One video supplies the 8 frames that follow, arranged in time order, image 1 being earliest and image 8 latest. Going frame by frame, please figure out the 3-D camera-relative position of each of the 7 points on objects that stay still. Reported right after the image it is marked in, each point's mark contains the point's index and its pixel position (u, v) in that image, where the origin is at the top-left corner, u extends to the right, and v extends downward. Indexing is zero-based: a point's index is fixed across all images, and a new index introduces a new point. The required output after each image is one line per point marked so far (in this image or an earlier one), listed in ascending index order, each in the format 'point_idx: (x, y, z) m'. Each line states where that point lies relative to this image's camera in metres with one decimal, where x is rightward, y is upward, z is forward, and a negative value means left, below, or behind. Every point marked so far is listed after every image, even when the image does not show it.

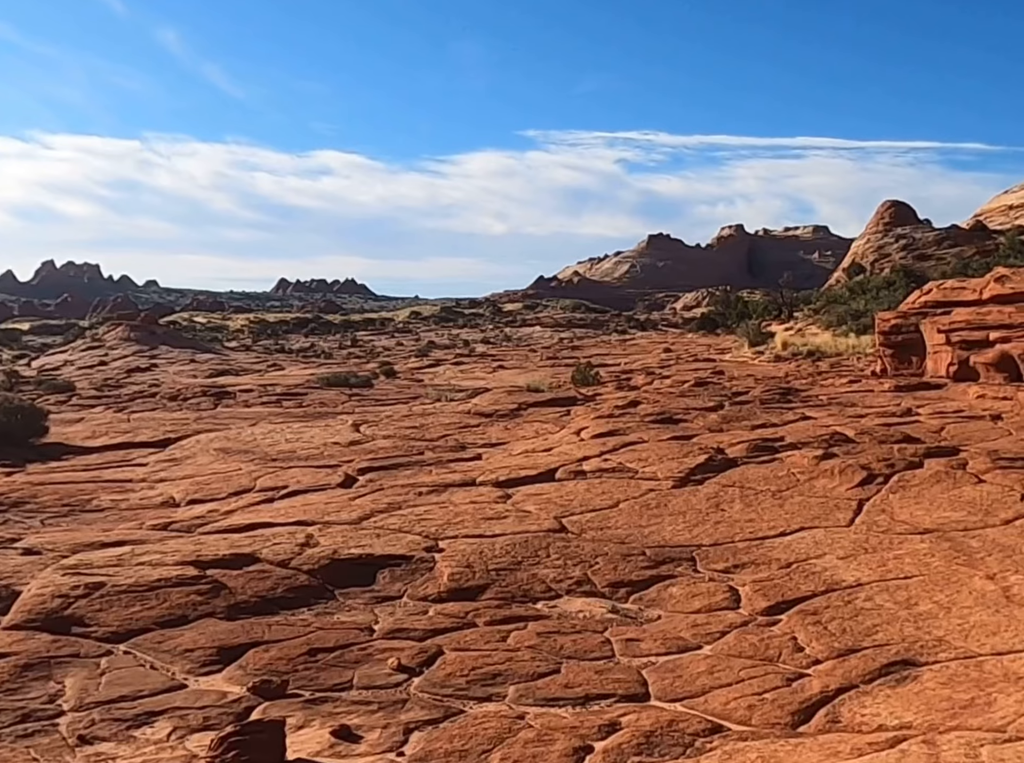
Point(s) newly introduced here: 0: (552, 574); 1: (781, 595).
0: (+0.4, -1.4, +6.4) m
1: (+1.8, -1.4, +5.4) m
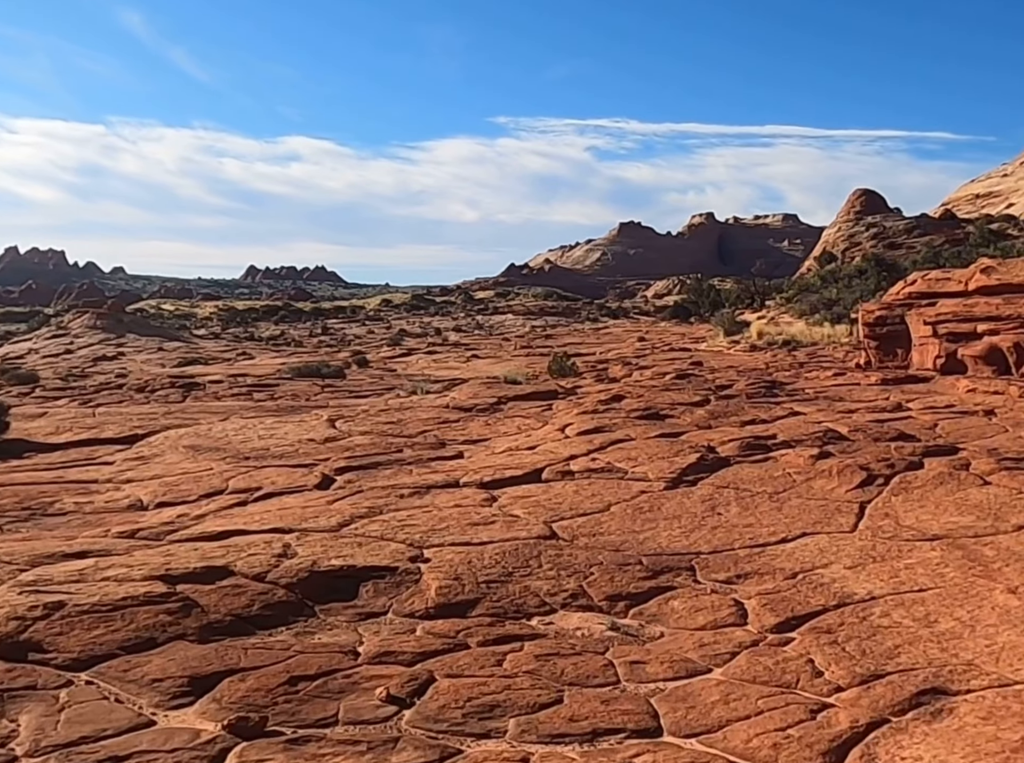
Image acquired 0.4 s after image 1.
0: (+0.3, -1.4, +6.1) m
1: (+1.7, -1.4, +5.2) m
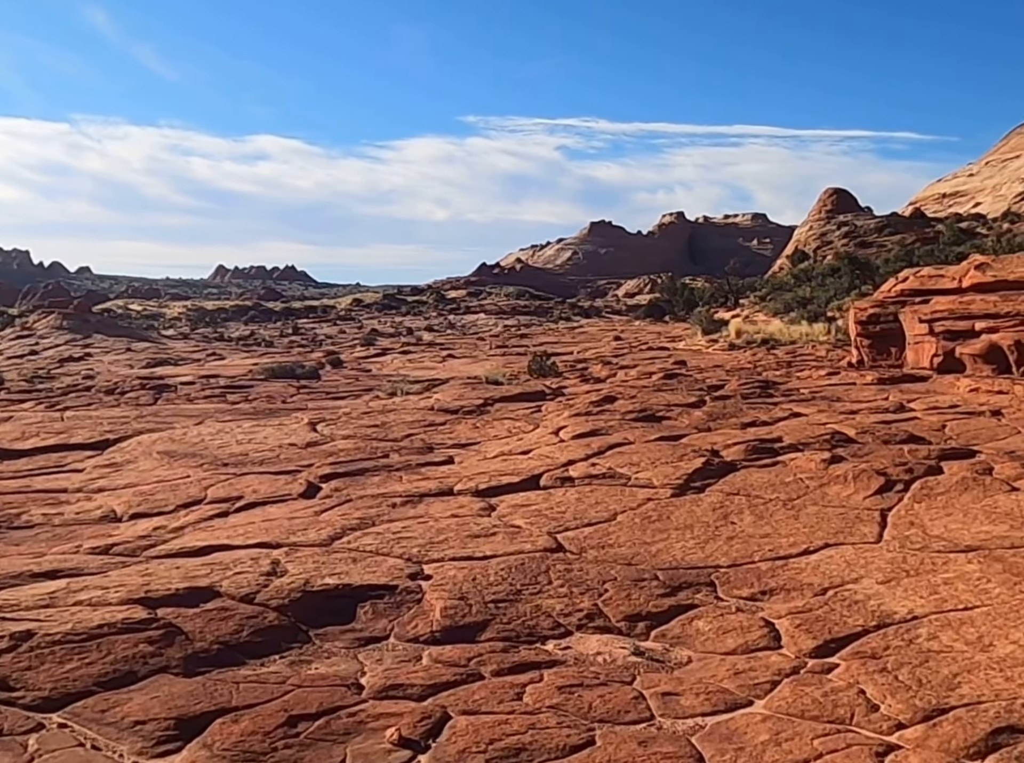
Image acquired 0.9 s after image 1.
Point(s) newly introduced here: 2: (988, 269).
0: (+0.4, -1.4, +5.7) m
1: (+1.8, -1.4, +4.8) m
2: (+8.4, +2.1, +15.2) m
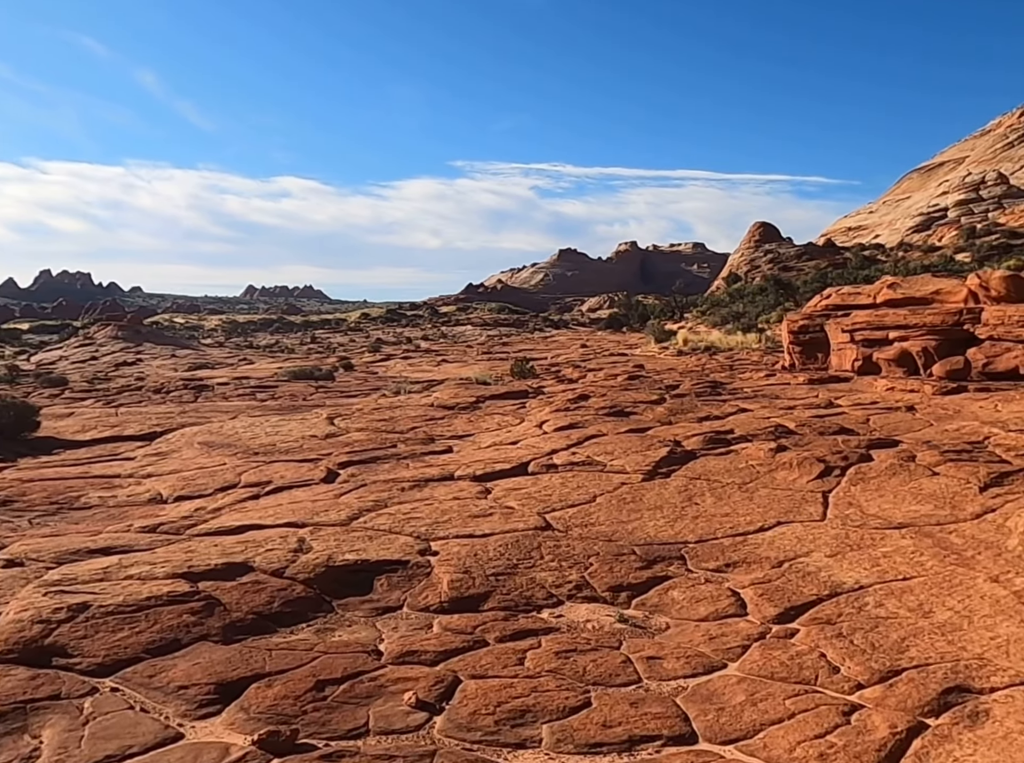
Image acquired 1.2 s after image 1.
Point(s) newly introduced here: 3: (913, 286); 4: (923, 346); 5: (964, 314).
0: (+0.3, -1.4, +6.2) m
1: (+1.8, -1.4, +5.4) m
2: (+7.5, +1.8, +16.3) m
3: (+7.7, +1.8, +16.2) m
4: (+6.9, +0.6, +14.1) m
5: (+7.5, +1.1, +14.0) m
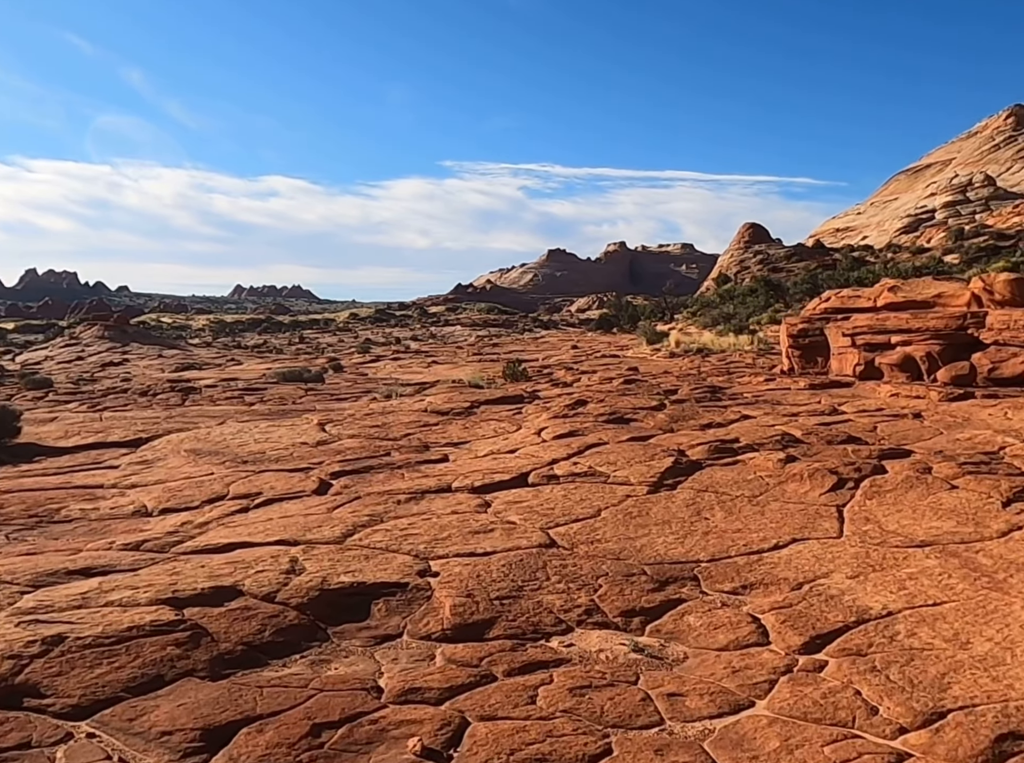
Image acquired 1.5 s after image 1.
0: (+0.3, -1.5, +5.8) m
1: (+1.8, -1.5, +5.0) m
2: (+7.4, +1.7, +16.0) m
3: (+7.6, +1.8, +15.9) m
4: (+6.9, +0.5, +13.9) m
5: (+7.5, +1.0, +13.7) m
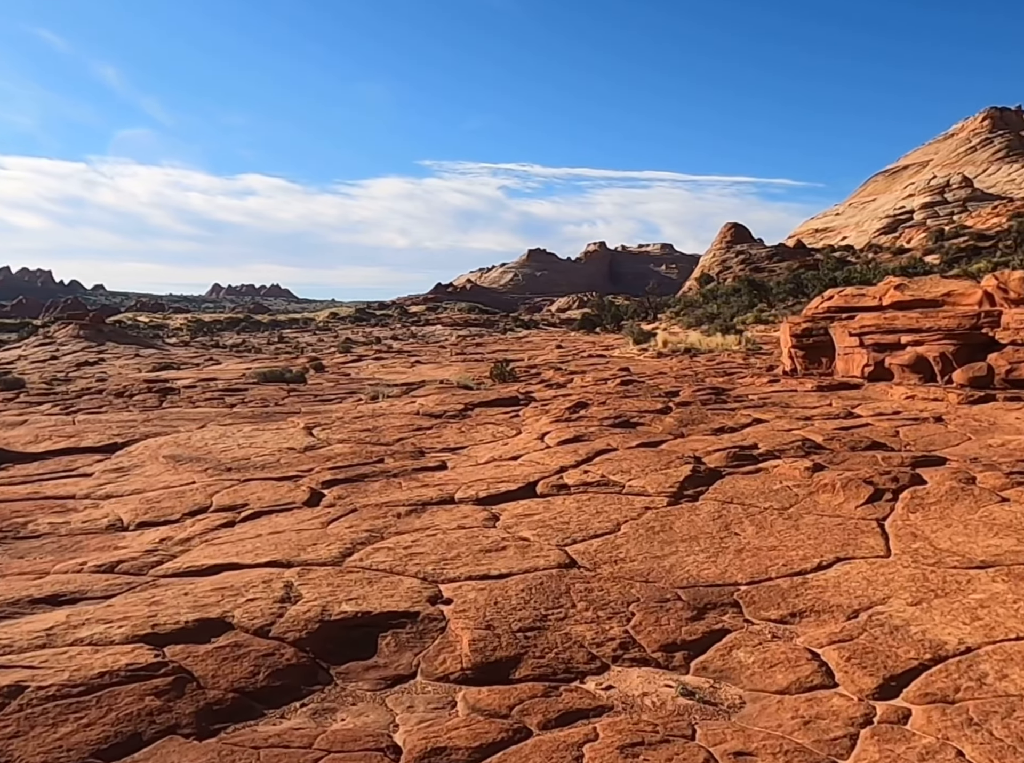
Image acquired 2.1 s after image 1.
0: (+0.5, -1.6, +5.2) m
1: (+2.0, -1.5, +4.4) m
2: (+7.3, +1.7, +15.6) m
3: (+7.6, +1.7, +15.4) m
4: (+6.8, +0.5, +13.4) m
5: (+7.4, +1.0, +13.3) m
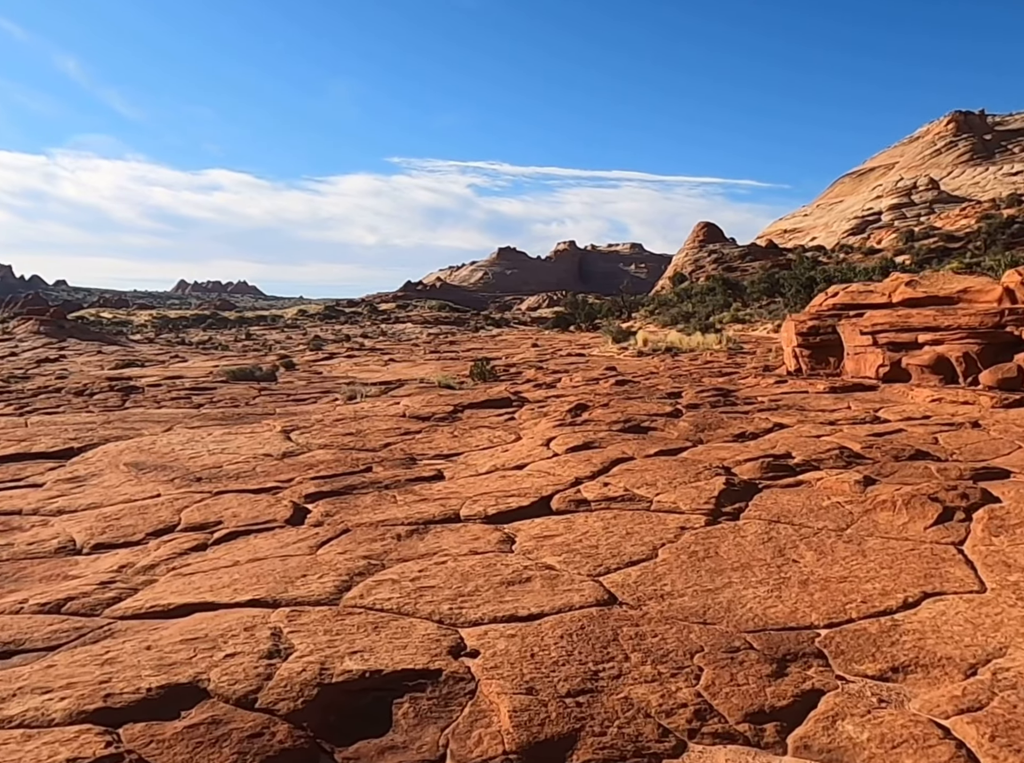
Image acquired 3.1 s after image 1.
0: (+0.7, -1.6, +4.2) m
1: (+2.2, -1.6, +3.5) m
2: (+7.2, +1.7, +14.8) m
3: (+7.4, +1.7, +14.7) m
4: (+6.8, +0.5, +12.6) m
5: (+7.4, +1.0, +12.5) m
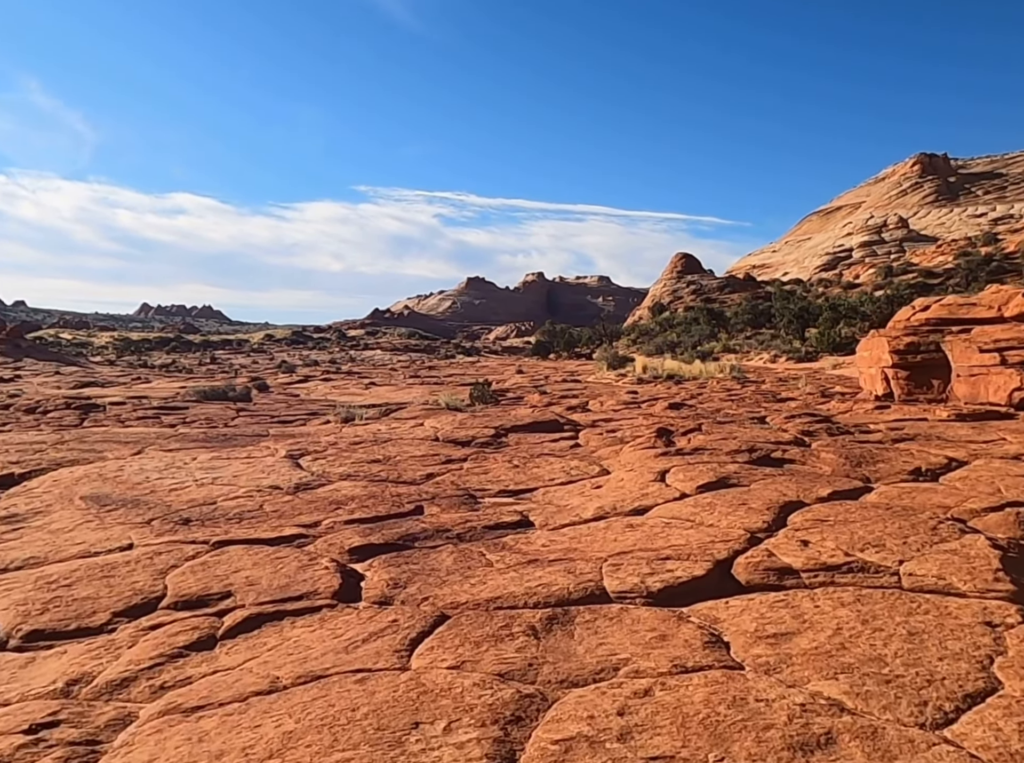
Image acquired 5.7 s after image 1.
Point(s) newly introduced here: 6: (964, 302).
0: (+1.8, -1.5, +1.6) m
1: (+3.4, -1.5, +1.0) m
2: (+7.9, +1.3, +12.6) m
3: (+8.2, +1.3, +12.5) m
4: (+7.6, +0.1, +10.3) m
5: (+8.2, +0.6, +10.3) m
6: (+7.6, +1.3, +13.6) m
